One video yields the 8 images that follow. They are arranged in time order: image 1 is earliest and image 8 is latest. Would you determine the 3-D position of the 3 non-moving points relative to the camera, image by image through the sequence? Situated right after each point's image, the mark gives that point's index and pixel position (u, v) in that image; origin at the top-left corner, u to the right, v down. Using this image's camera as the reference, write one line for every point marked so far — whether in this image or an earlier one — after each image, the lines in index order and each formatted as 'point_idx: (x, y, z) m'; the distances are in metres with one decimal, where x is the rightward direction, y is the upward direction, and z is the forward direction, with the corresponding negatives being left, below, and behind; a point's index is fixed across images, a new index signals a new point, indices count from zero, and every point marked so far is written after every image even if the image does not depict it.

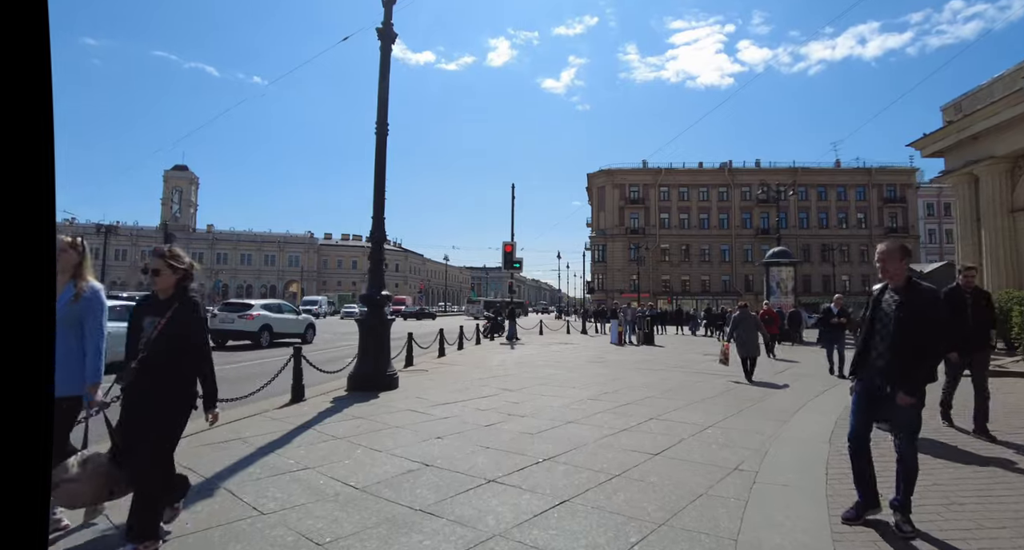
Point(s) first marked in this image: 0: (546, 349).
0: (+1.1, -2.5, +18.9) m
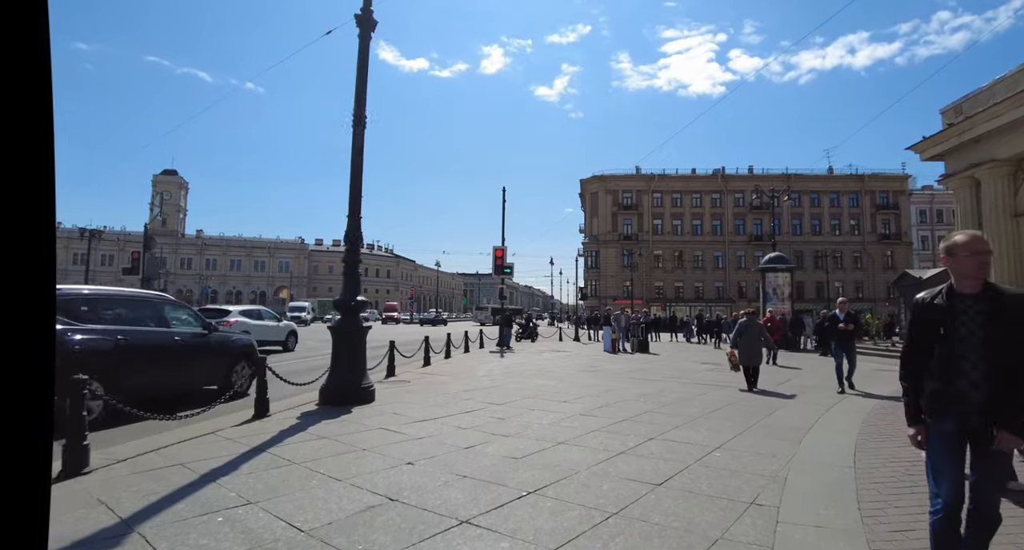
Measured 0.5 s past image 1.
0: (+0.8, -2.7, +18.1) m
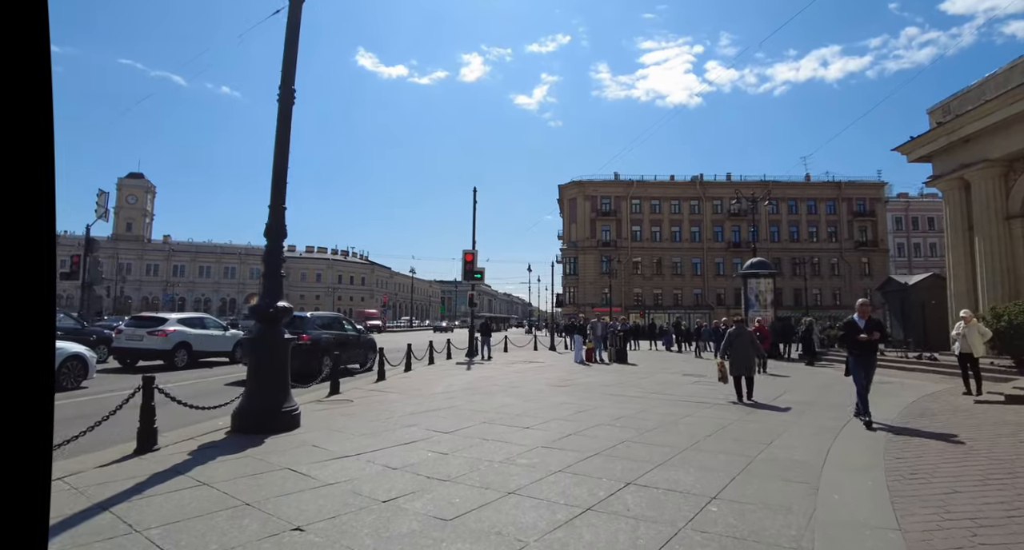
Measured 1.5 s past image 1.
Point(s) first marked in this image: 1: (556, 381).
0: (-0.2, -2.8, +16.5) m
1: (+1.1, -2.6, +13.6) m
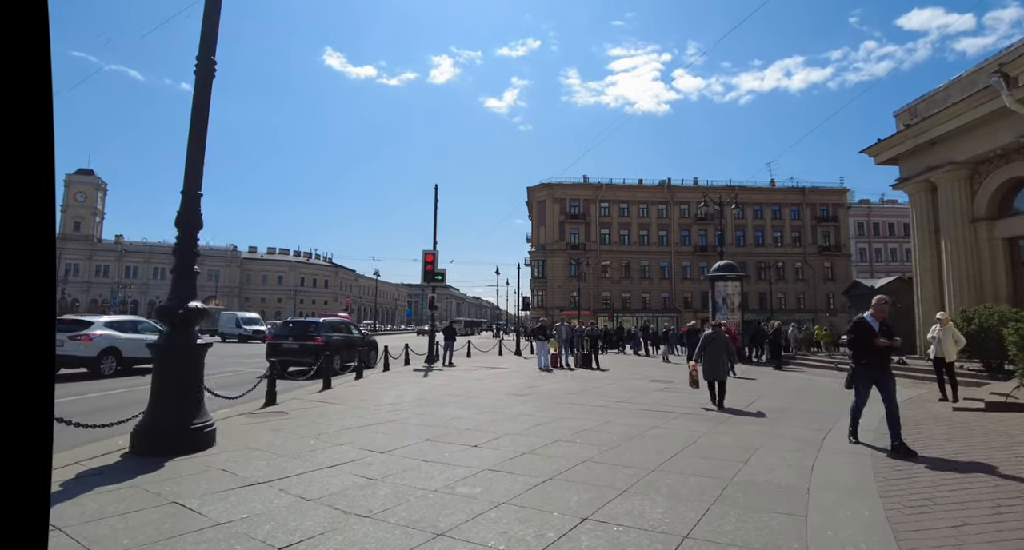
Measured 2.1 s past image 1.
0: (-1.3, -2.8, +15.5) m
1: (+0.1, -2.6, +12.7) m
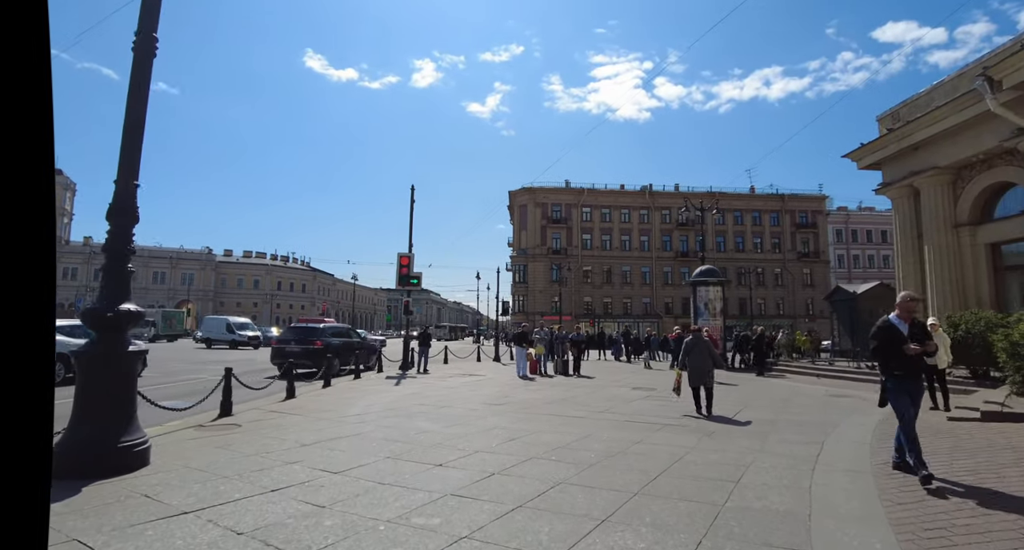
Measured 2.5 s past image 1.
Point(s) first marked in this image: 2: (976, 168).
0: (-1.9, -2.9, +14.8) m
1: (-0.4, -2.6, +12.0) m
2: (+14.0, +3.2, +16.9) m
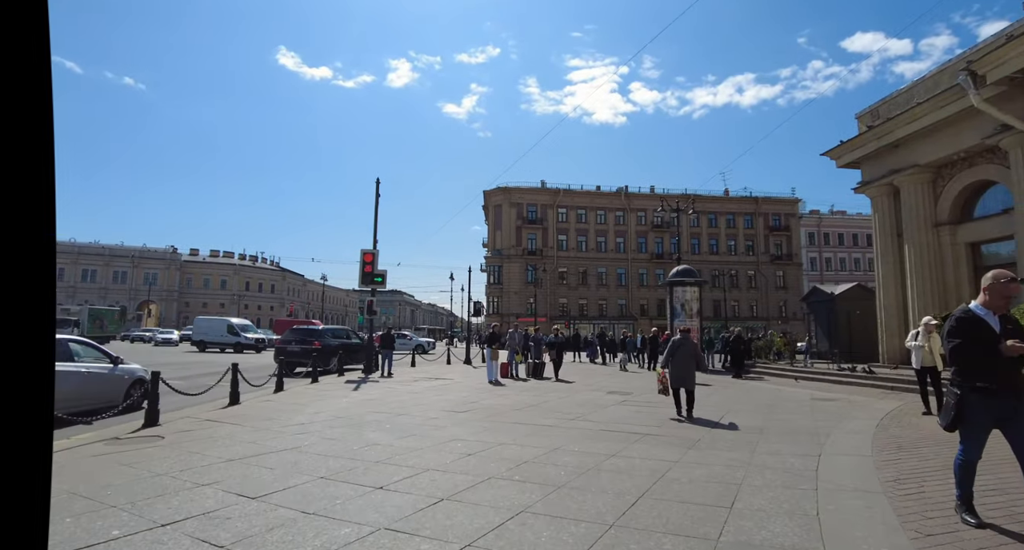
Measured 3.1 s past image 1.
0: (-2.7, -2.8, +13.8) m
1: (-1.1, -2.5, +11.0) m
2: (+13.1, +3.2, +16.5) m
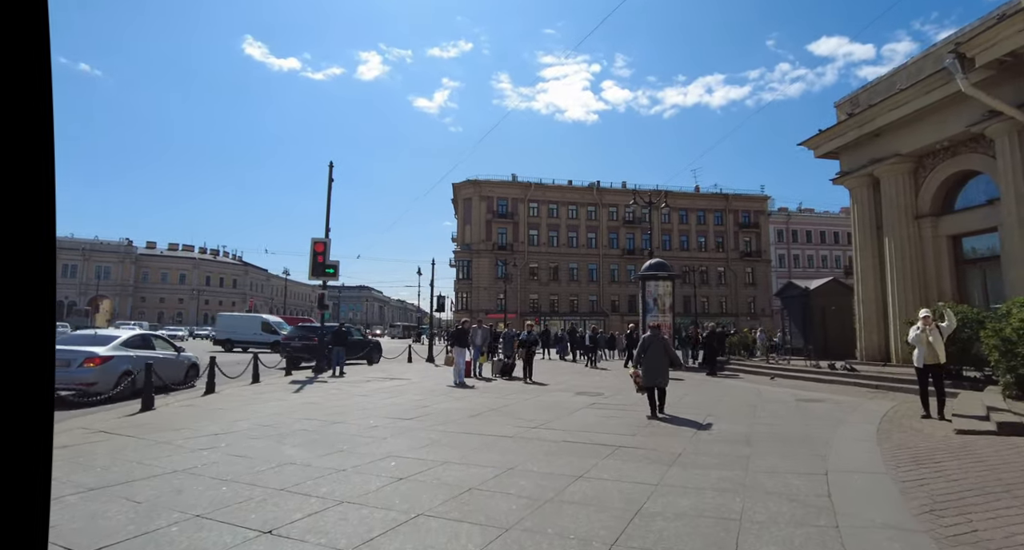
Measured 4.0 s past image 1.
0: (-3.6, -2.6, +12.4) m
1: (-1.9, -2.3, +9.7) m
2: (+12.1, +3.4, +15.9) m
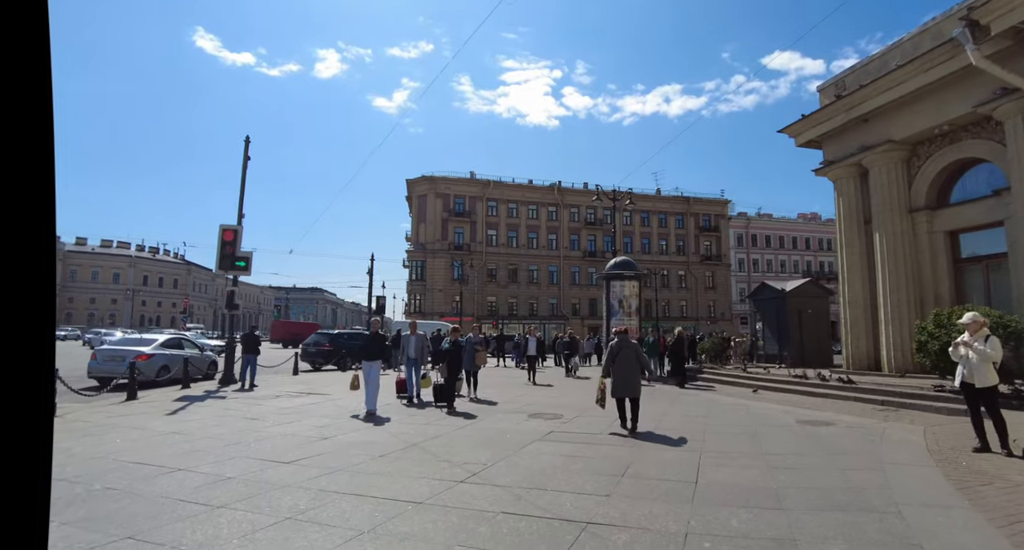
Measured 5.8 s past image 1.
0: (-4.7, -2.4, +9.6) m
1: (-2.7, -2.1, +7.1) m
2: (+10.8, +3.4, +14.2) m
